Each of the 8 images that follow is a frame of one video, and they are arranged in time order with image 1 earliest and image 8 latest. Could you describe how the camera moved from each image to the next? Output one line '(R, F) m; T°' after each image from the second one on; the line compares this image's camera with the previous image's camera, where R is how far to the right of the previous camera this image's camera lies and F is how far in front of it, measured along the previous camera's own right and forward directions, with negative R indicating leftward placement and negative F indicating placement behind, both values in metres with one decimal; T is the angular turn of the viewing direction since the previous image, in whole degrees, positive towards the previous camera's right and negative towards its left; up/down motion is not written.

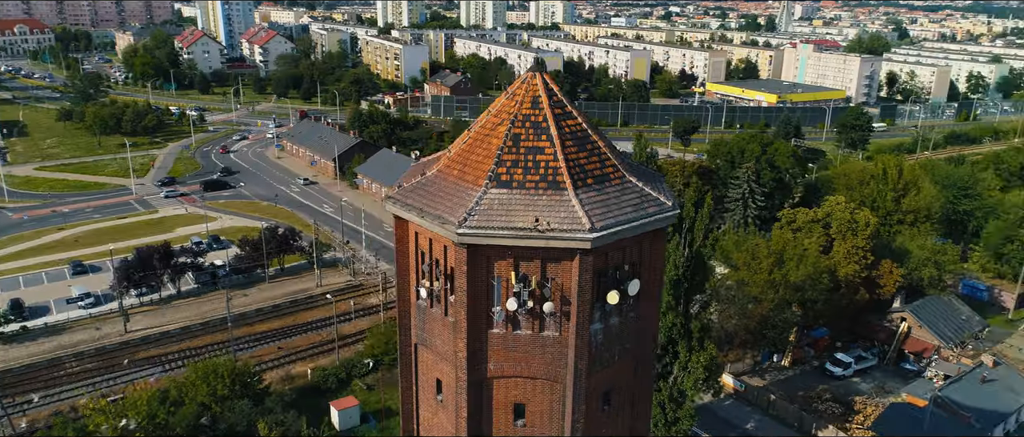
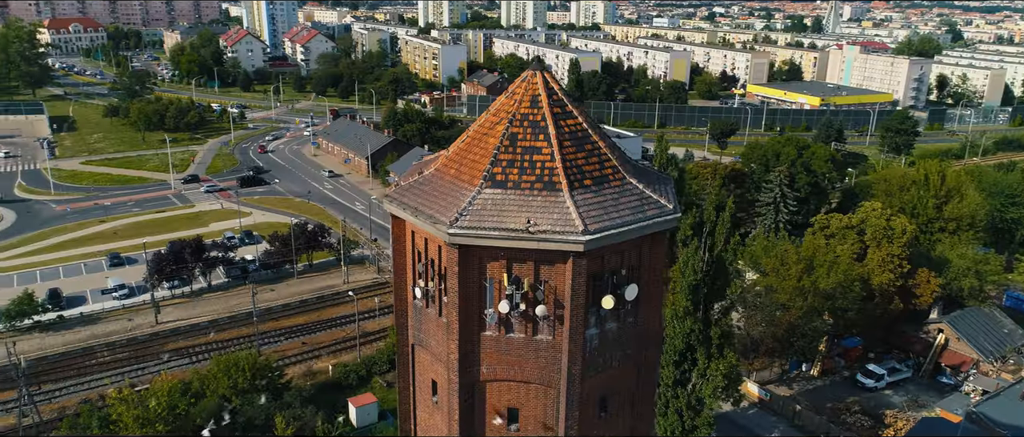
(+0.6, +0.2) m; -3°
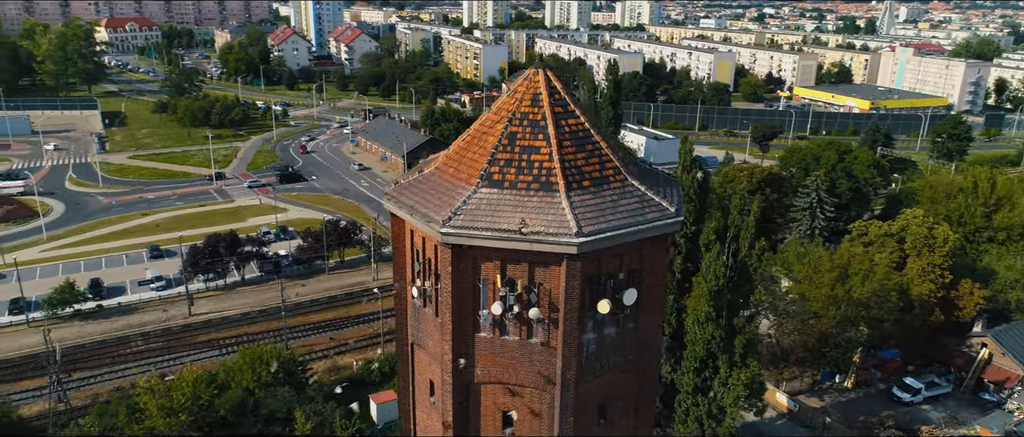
(+0.6, +0.2) m; -3°
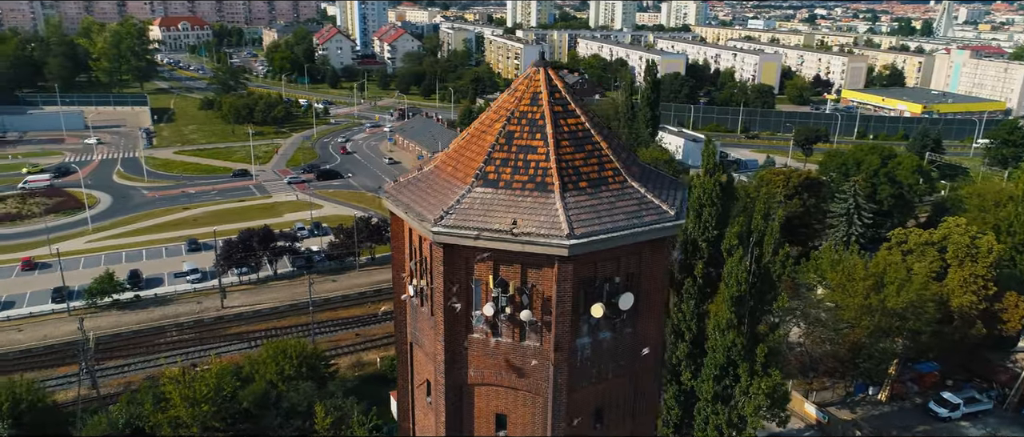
(+0.6, +0.1) m; -3°
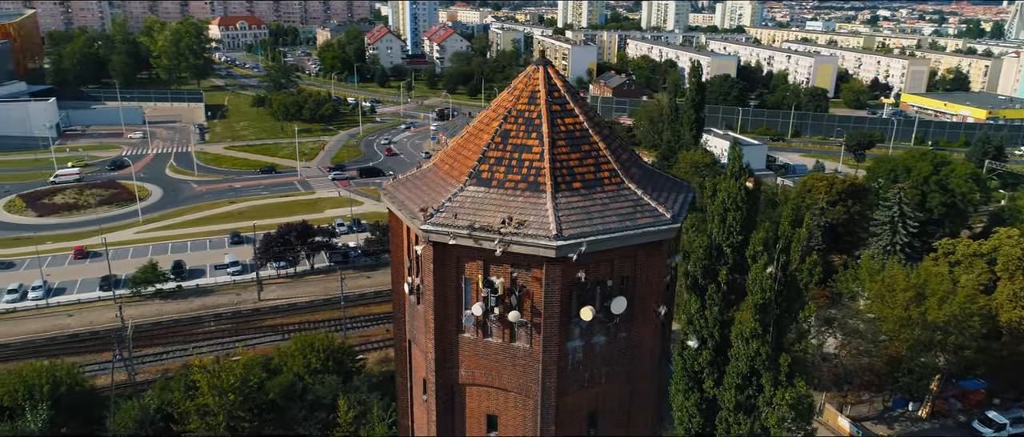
(+0.7, +0.1) m; -4°
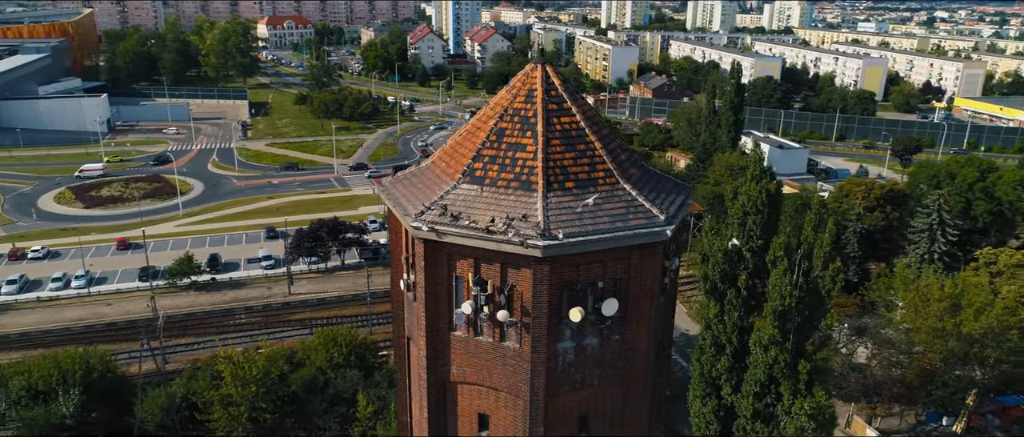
(+0.6, +0.1) m; -3°
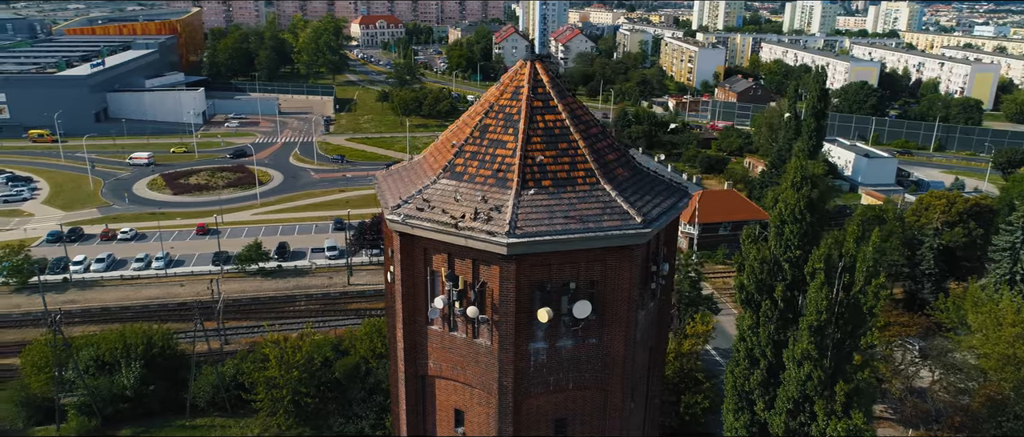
(+1.3, +0.1) m; -7°
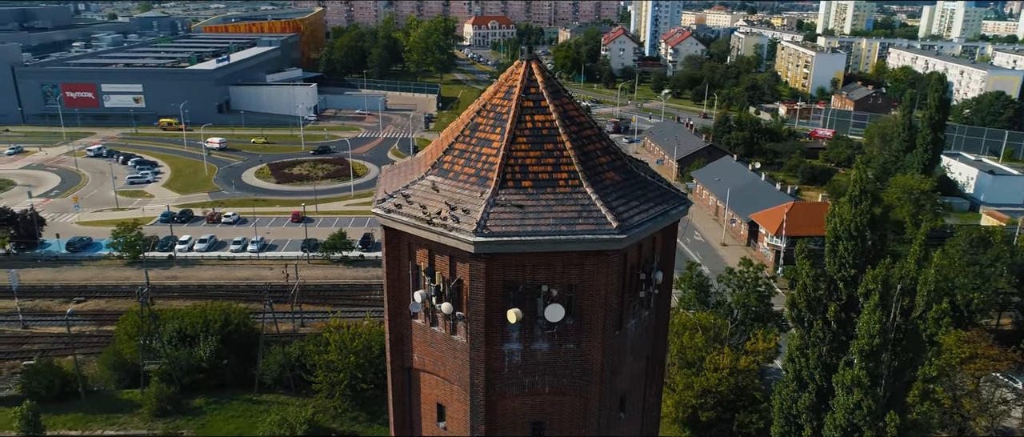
(+1.5, +0.1) m; -9°
